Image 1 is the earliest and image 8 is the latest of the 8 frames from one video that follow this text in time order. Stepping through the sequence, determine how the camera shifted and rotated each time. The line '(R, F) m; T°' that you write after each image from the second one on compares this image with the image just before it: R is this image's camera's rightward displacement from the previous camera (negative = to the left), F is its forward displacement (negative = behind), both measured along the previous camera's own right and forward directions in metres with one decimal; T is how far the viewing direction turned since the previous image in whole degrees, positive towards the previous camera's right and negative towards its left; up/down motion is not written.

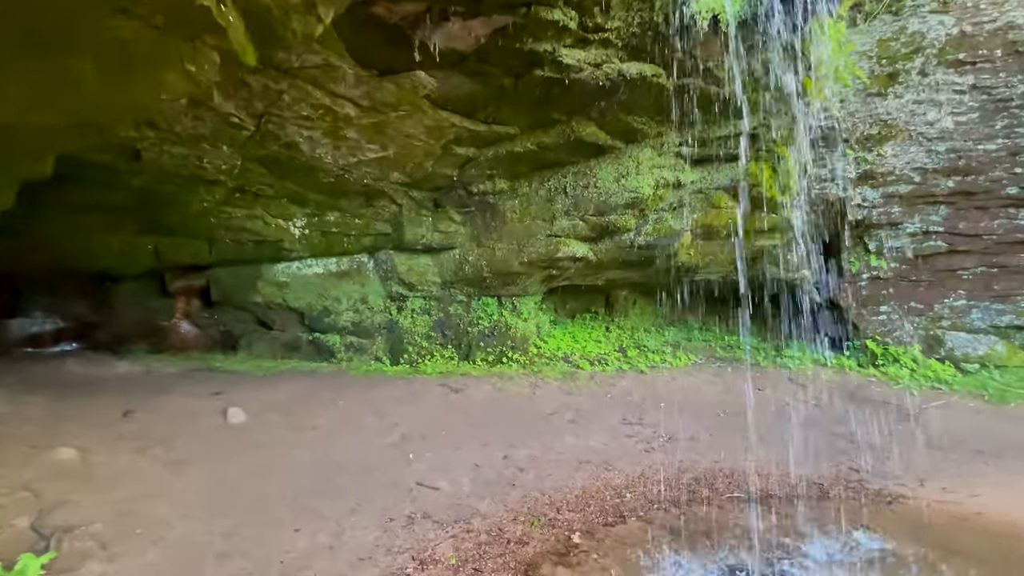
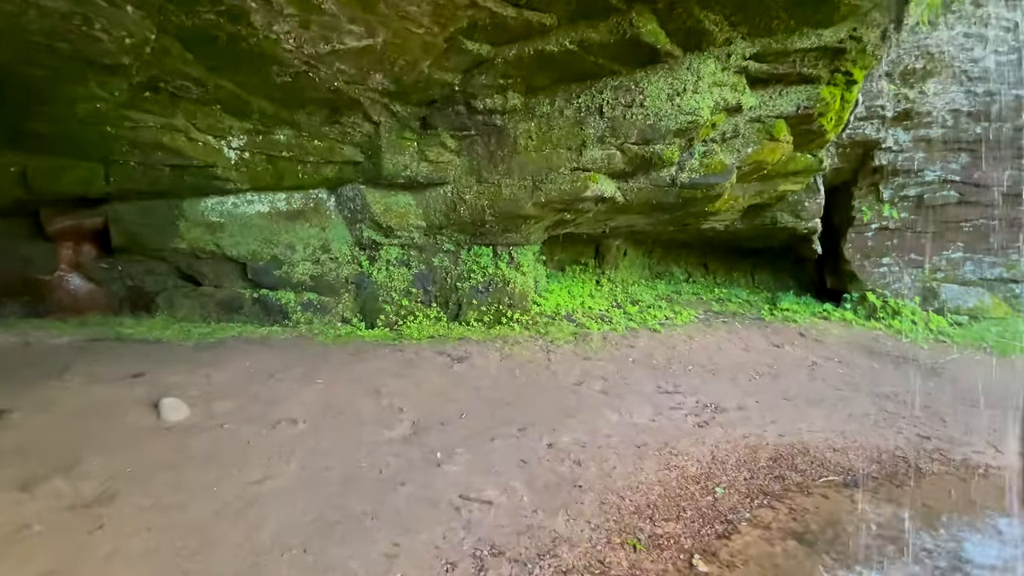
(-1.0, +1.2) m; +9°
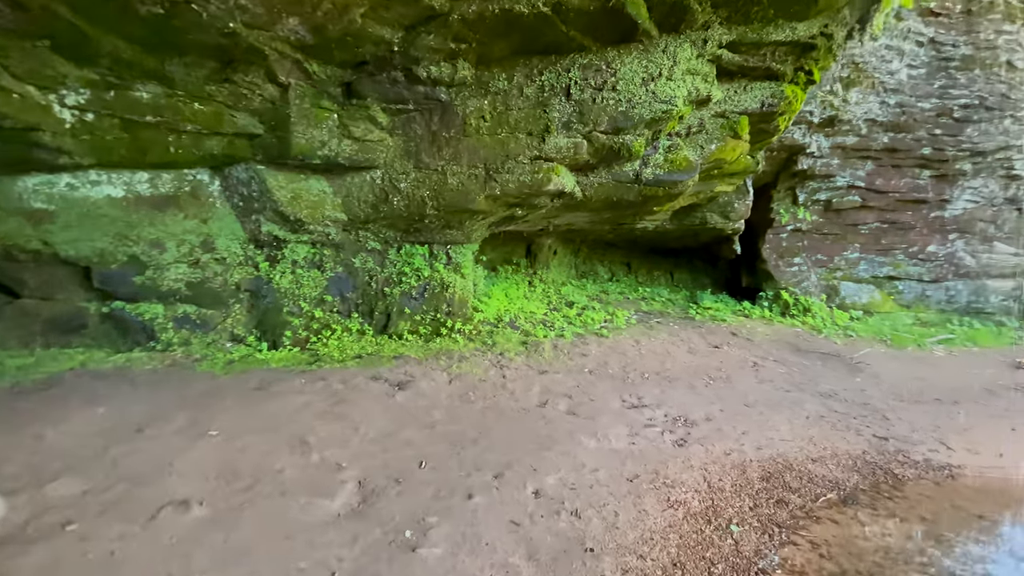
(-0.5, +0.8) m; +13°
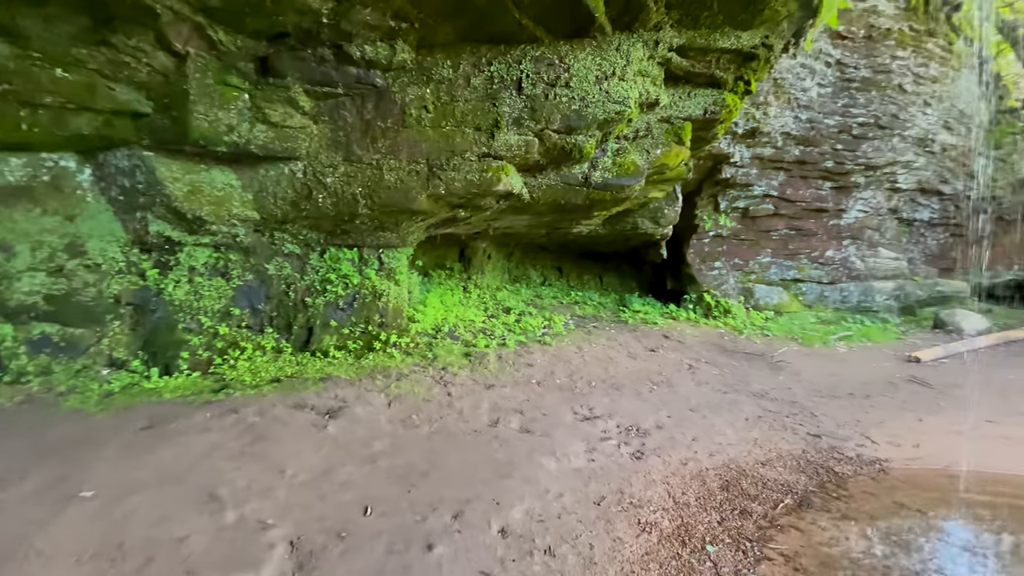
(-0.3, +0.4) m; +10°
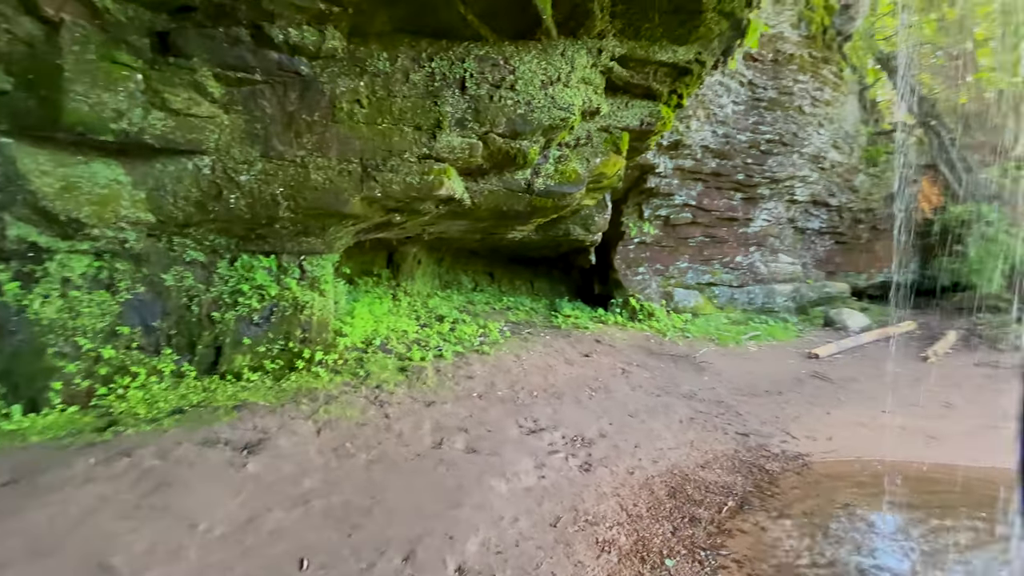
(-0.2, +0.2) m; +10°
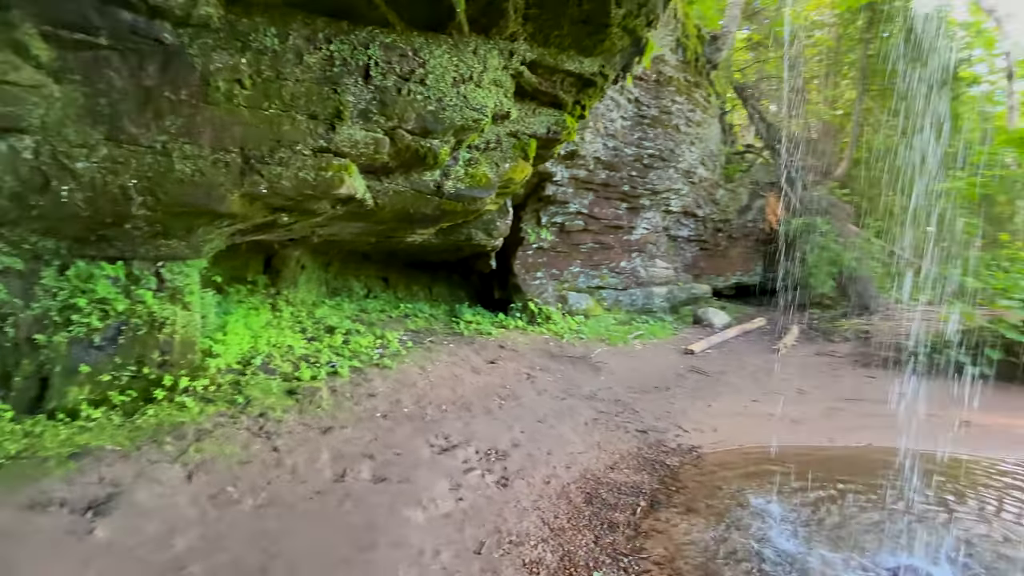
(-0.2, +0.2) m; +14°
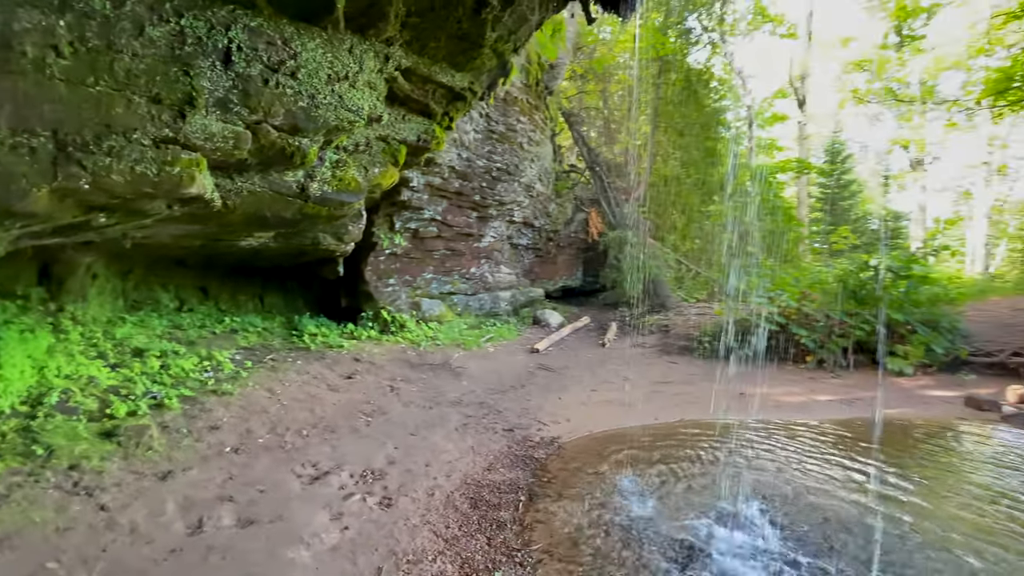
(-0.4, 0.0) m; +21°
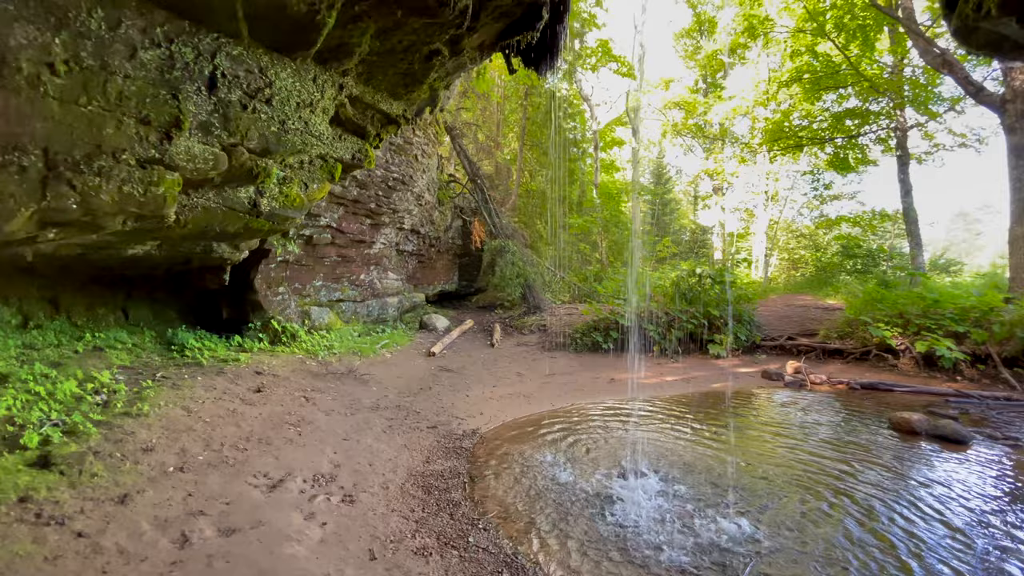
(-0.8, -0.5) m; +17°
